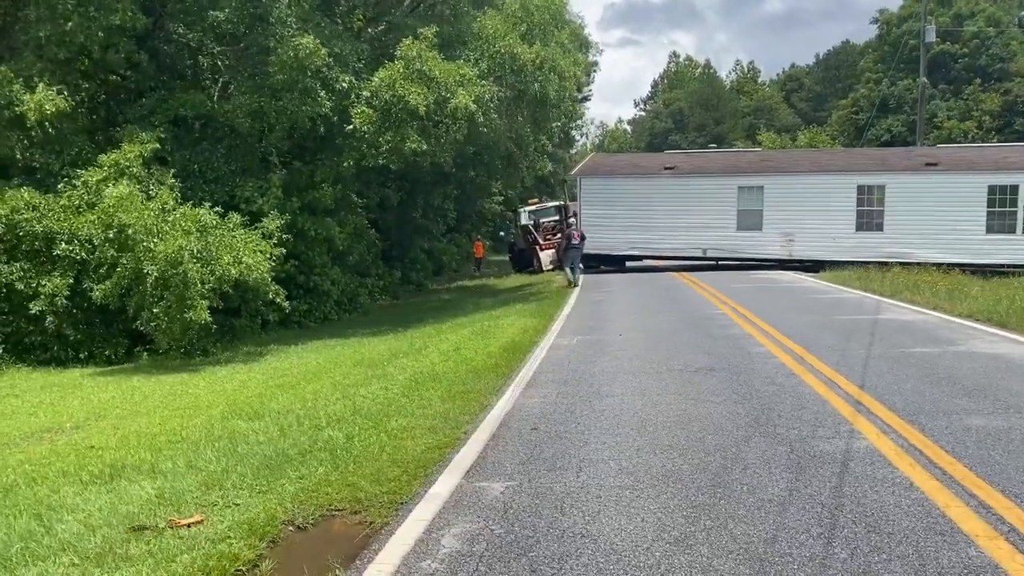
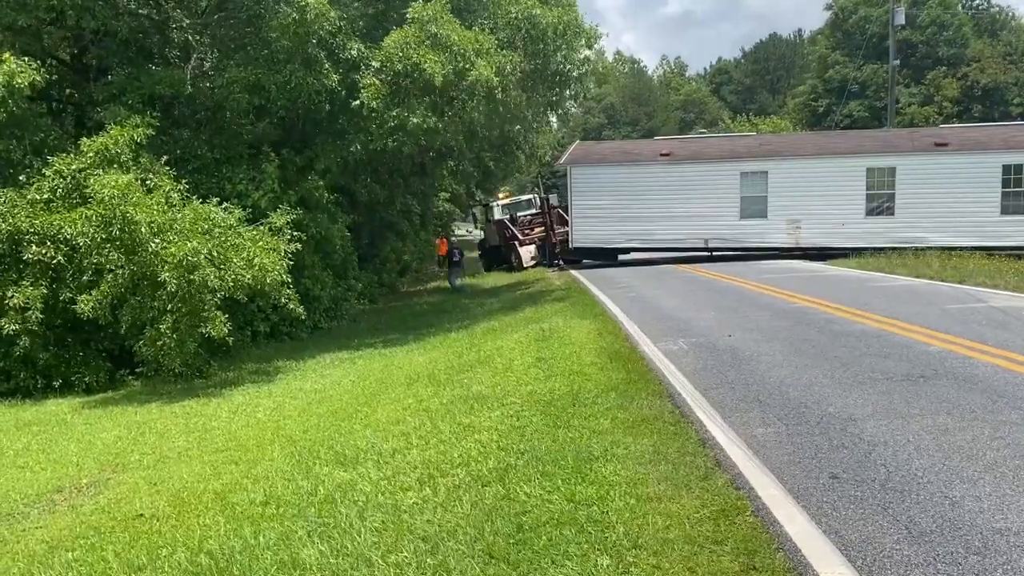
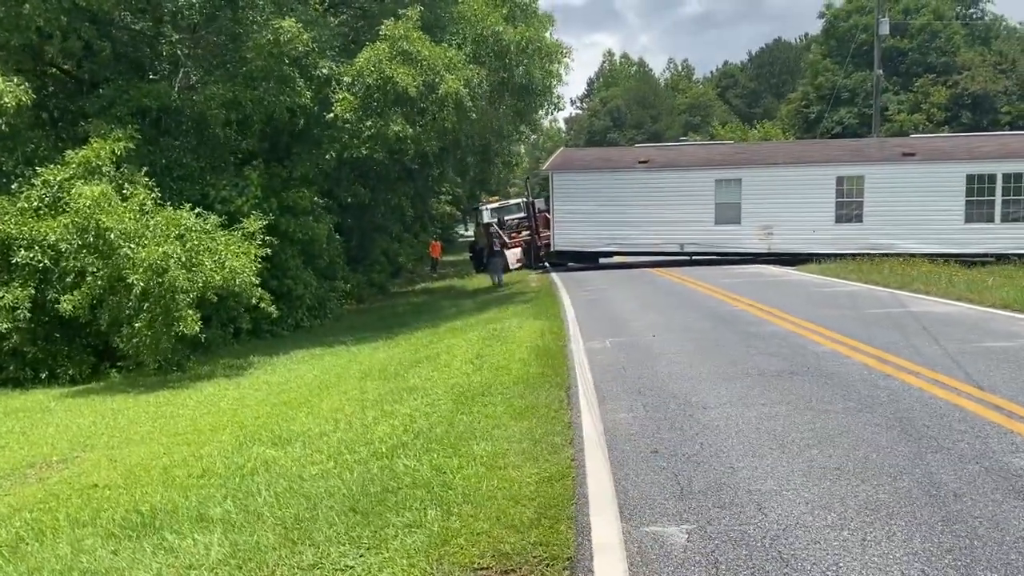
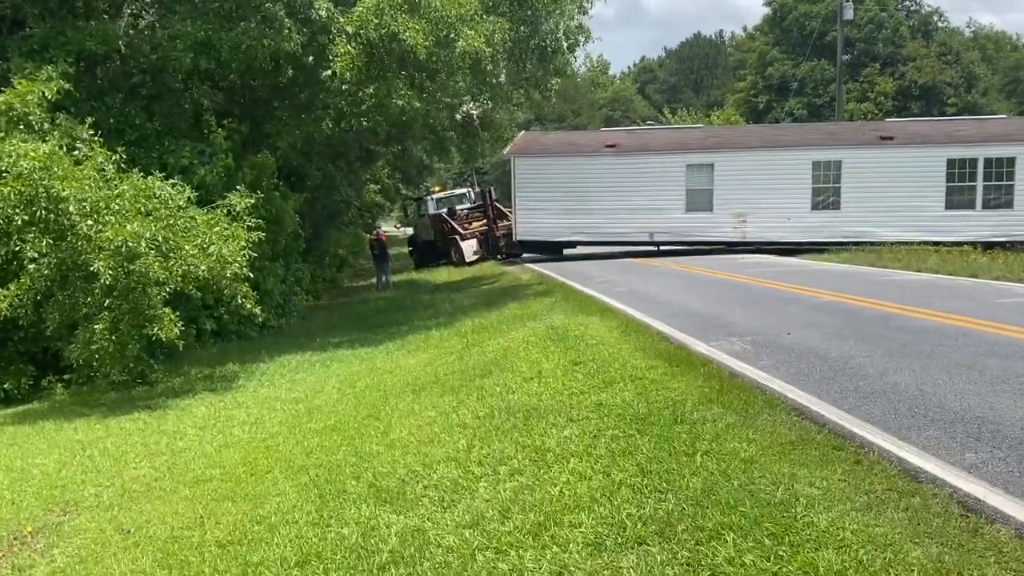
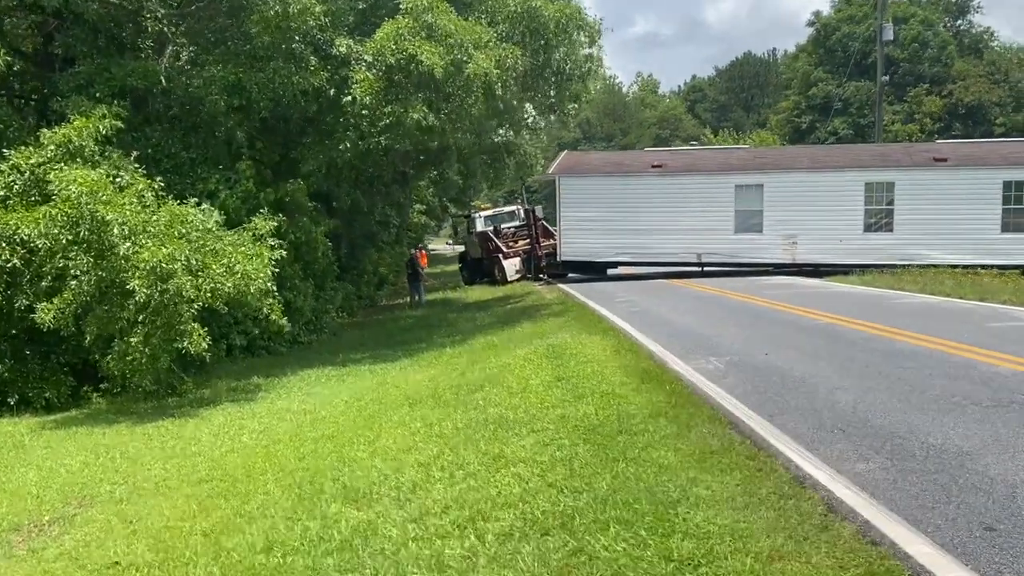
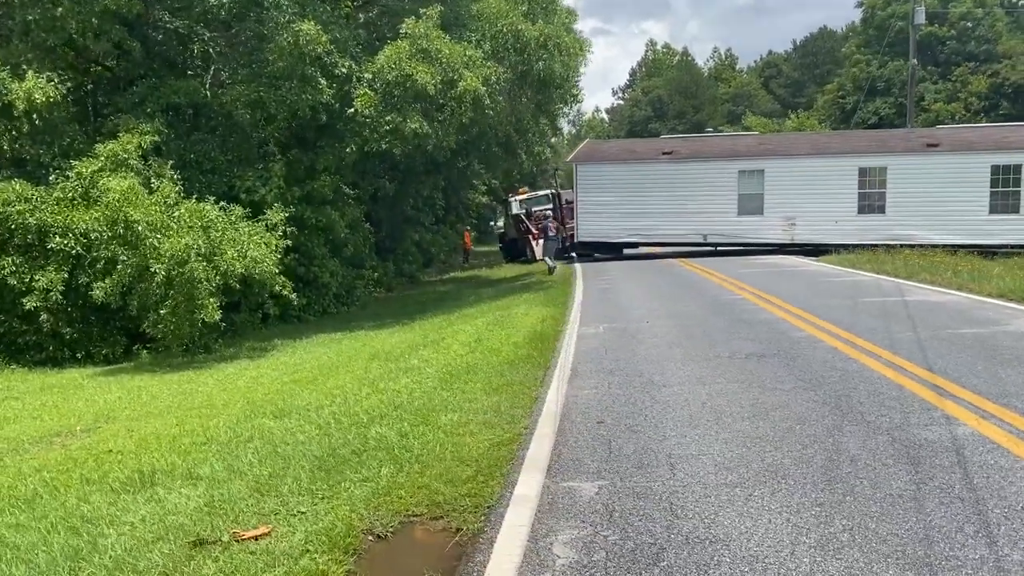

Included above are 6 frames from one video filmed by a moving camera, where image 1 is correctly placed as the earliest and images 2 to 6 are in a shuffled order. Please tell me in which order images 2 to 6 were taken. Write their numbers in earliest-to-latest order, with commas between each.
6, 3, 2, 5, 4
